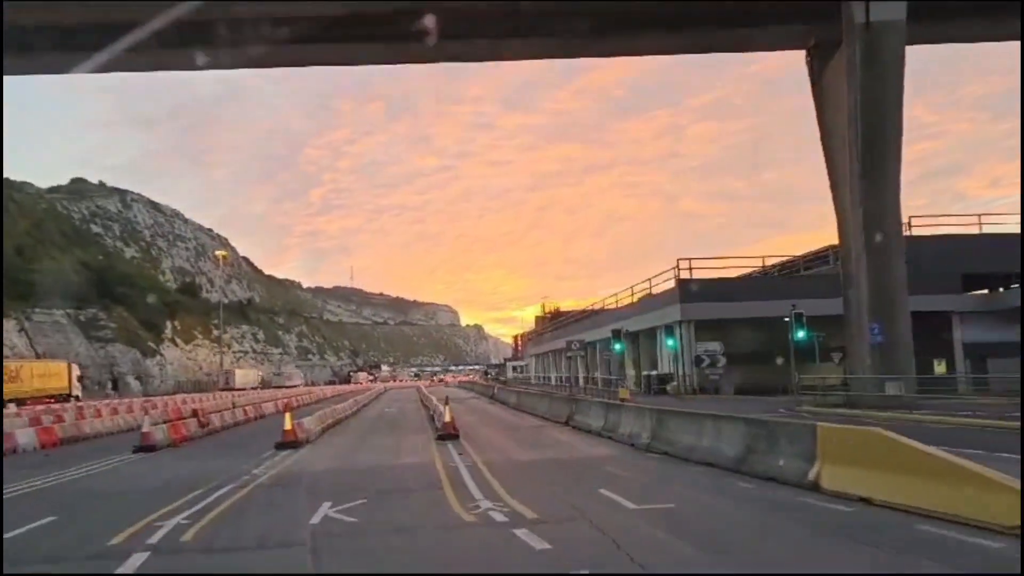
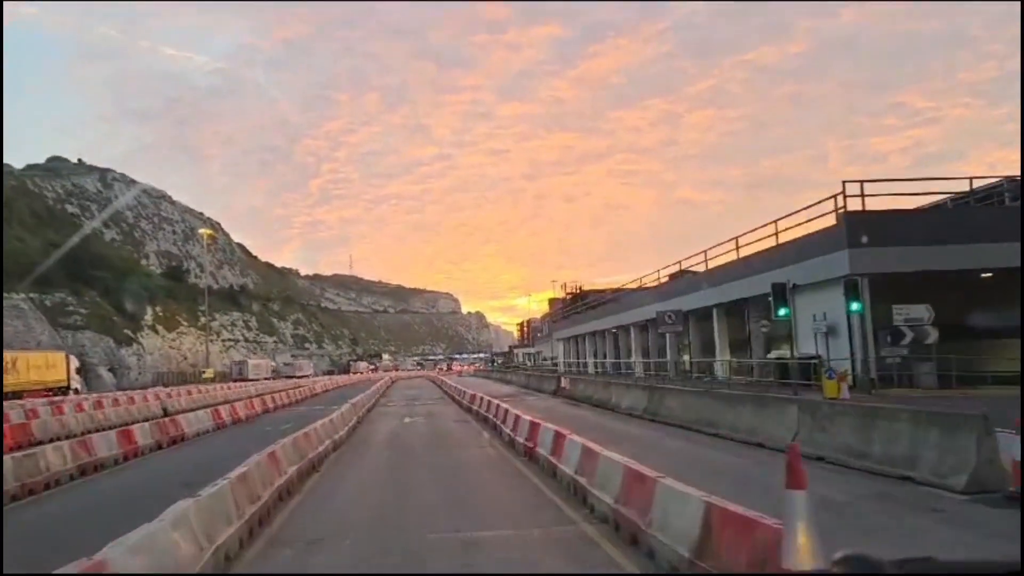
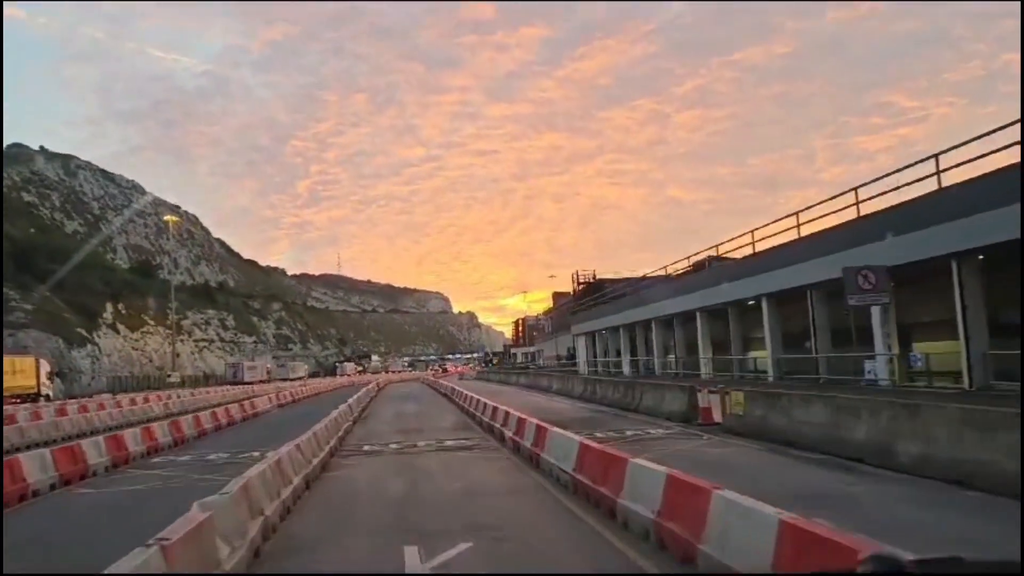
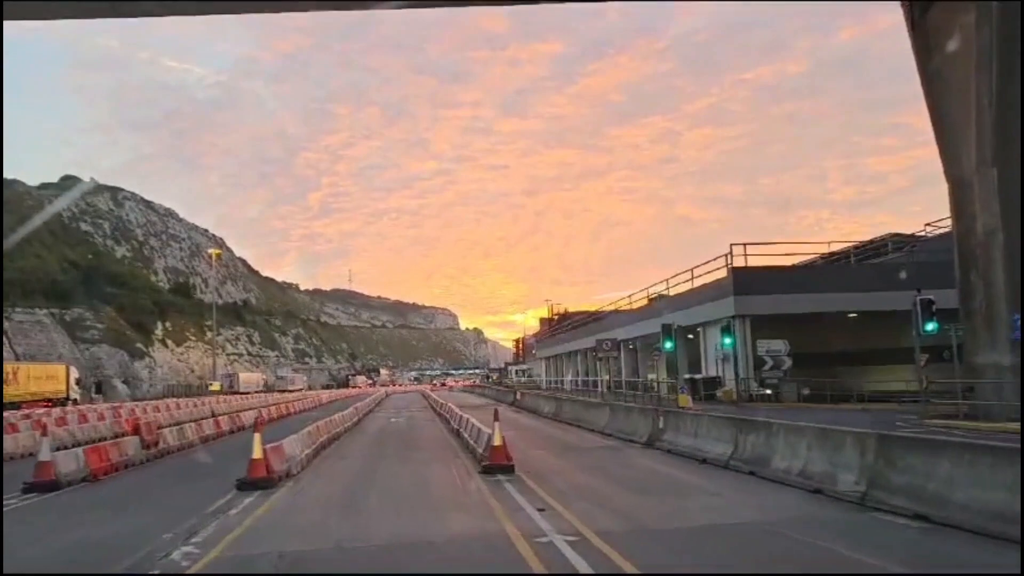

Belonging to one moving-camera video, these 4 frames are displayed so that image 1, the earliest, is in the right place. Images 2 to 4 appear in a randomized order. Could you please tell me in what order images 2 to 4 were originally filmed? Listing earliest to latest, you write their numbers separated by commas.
4, 2, 3
